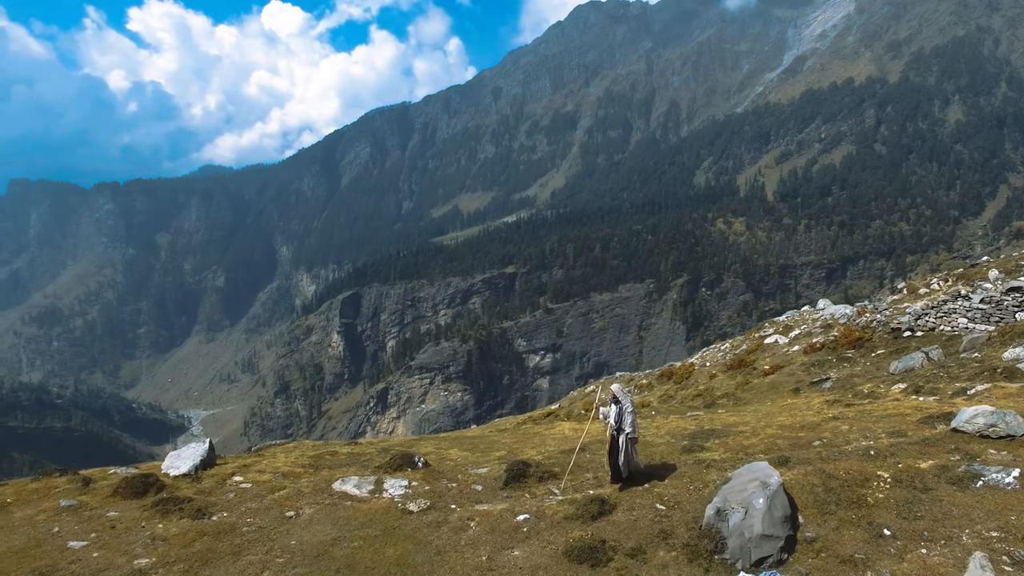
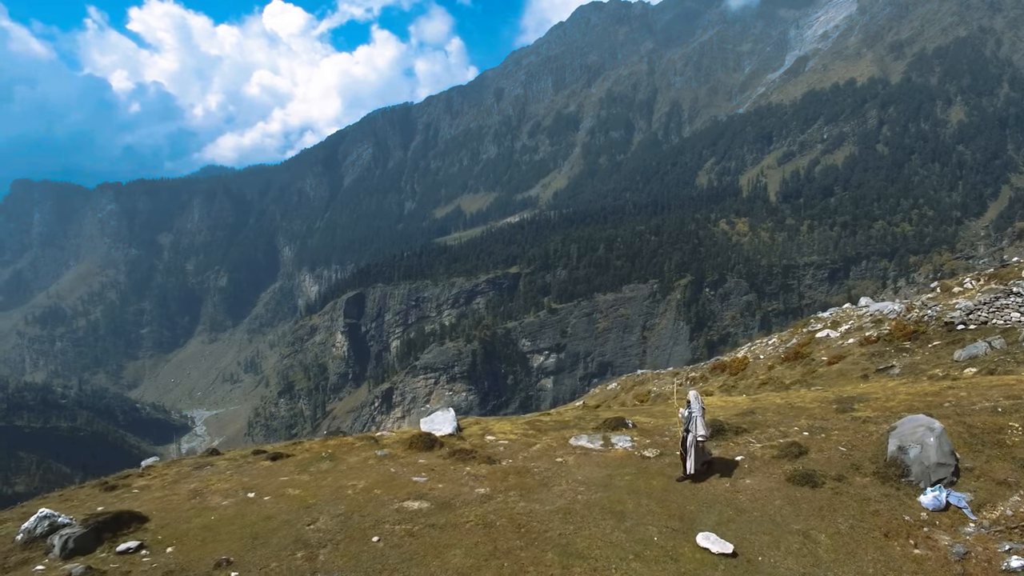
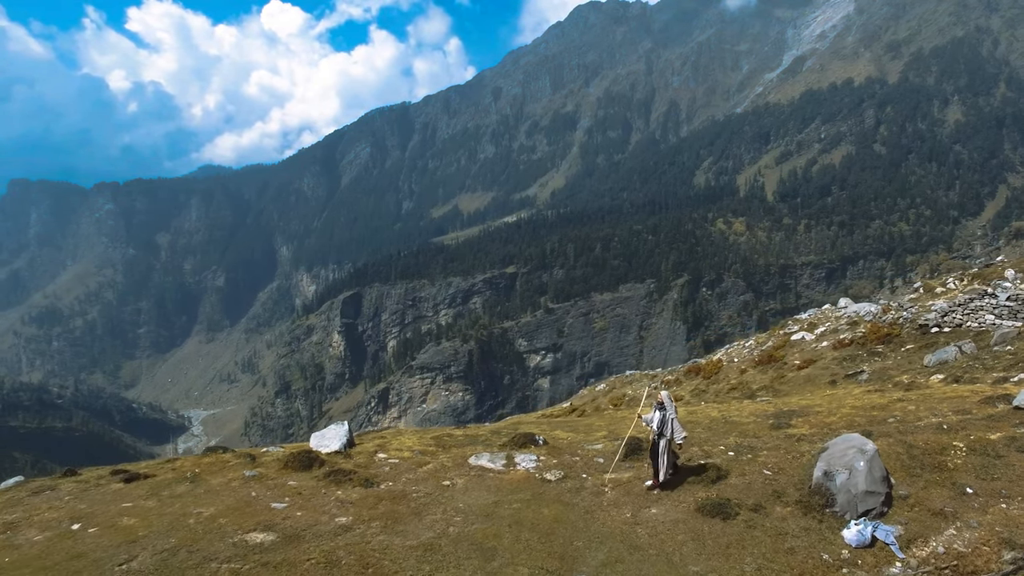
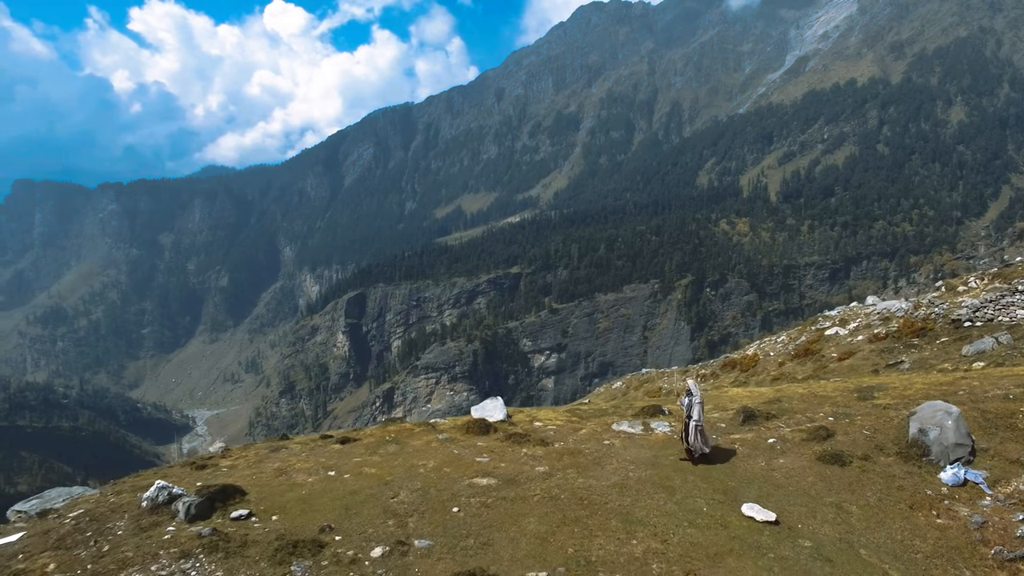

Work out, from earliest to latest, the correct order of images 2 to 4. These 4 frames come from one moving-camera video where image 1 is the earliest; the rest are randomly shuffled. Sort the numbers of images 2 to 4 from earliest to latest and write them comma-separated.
3, 2, 4
